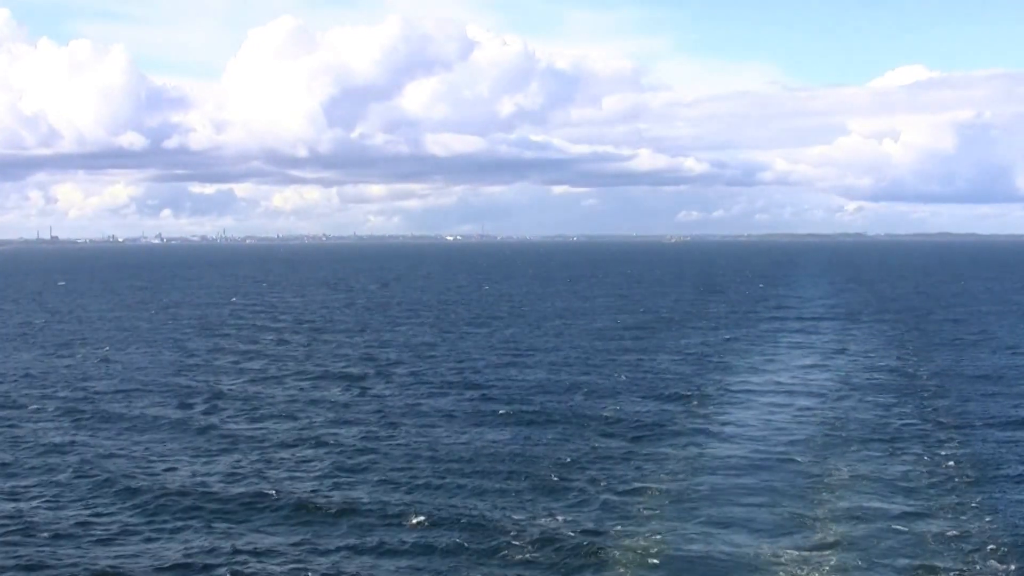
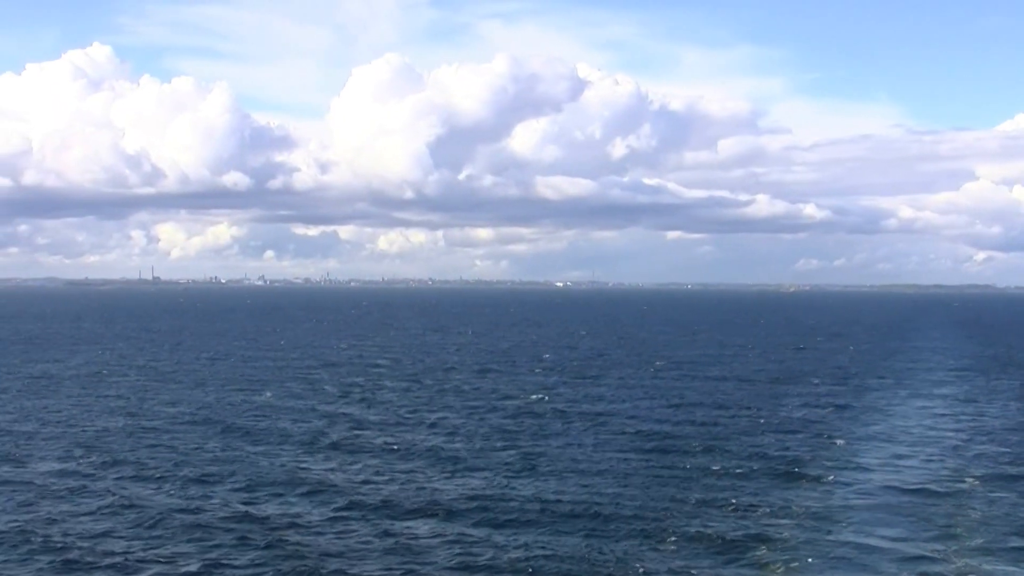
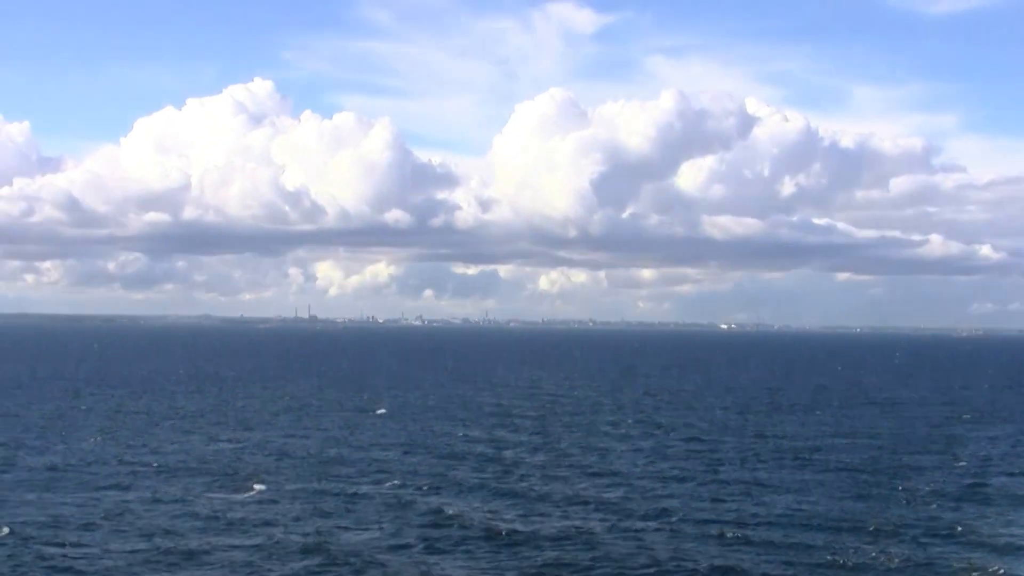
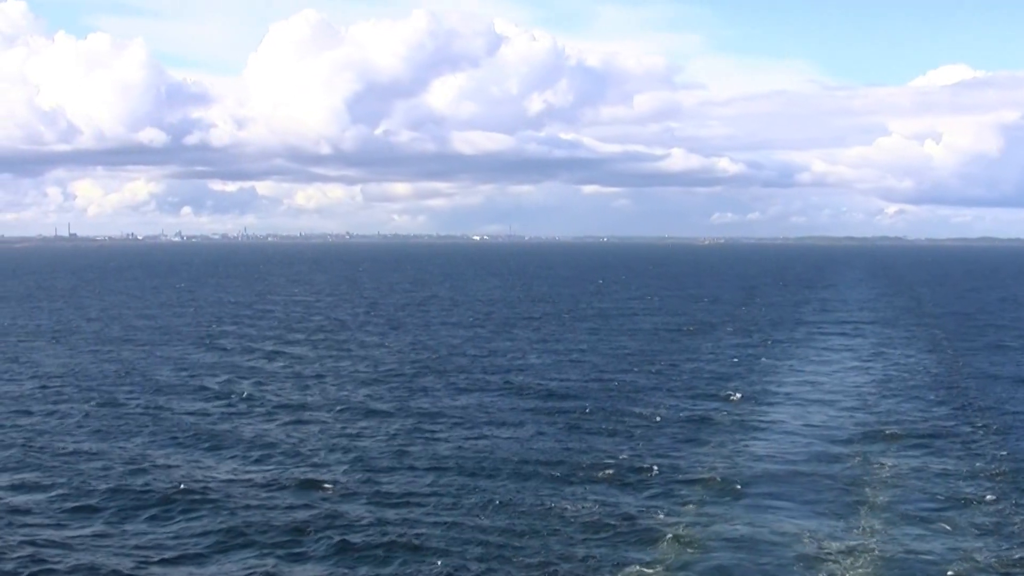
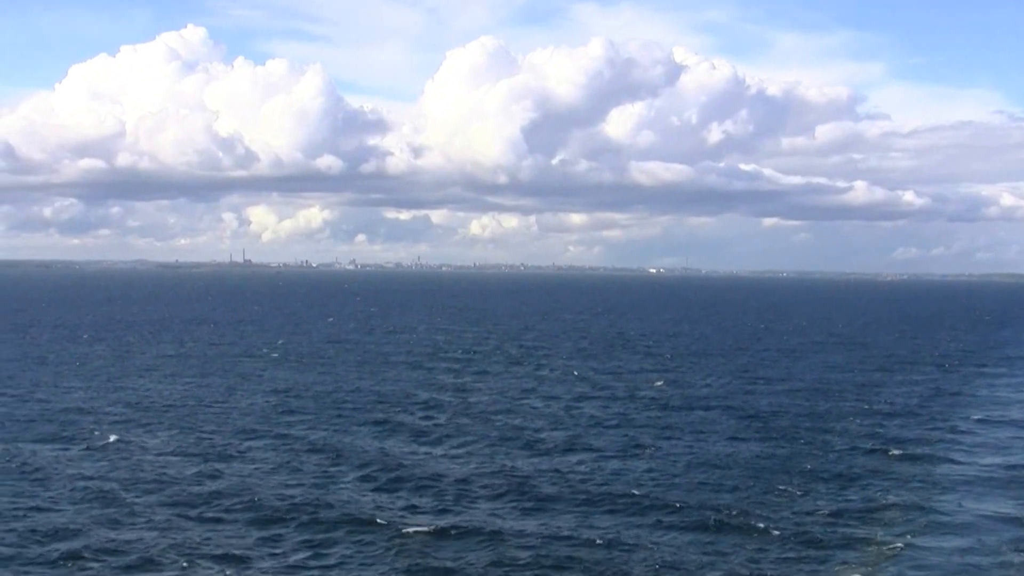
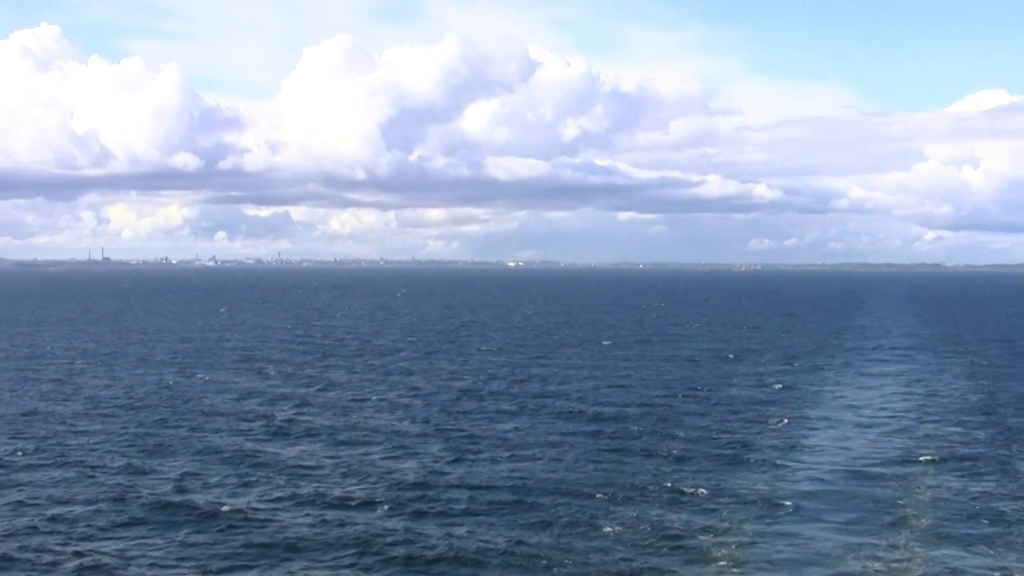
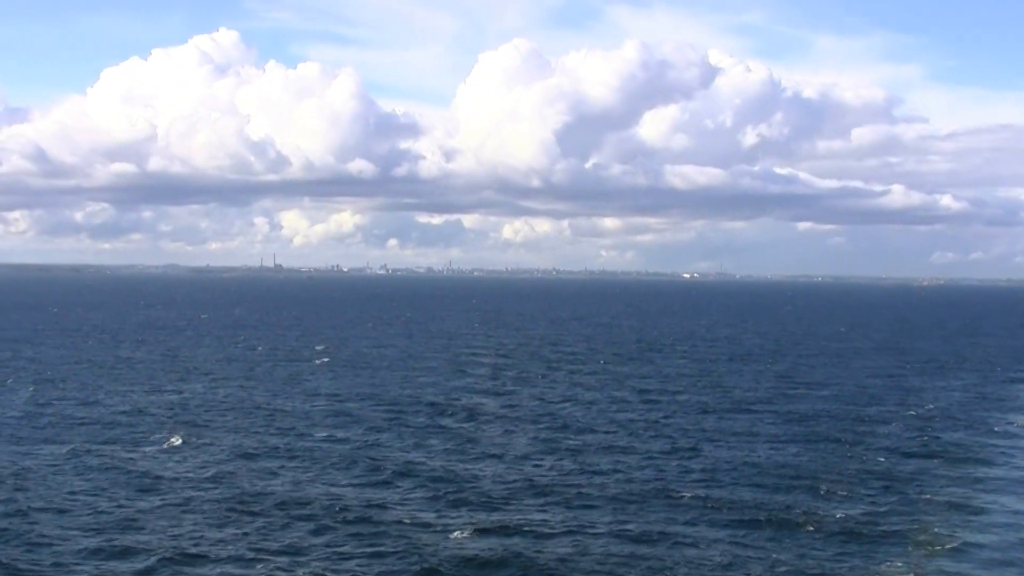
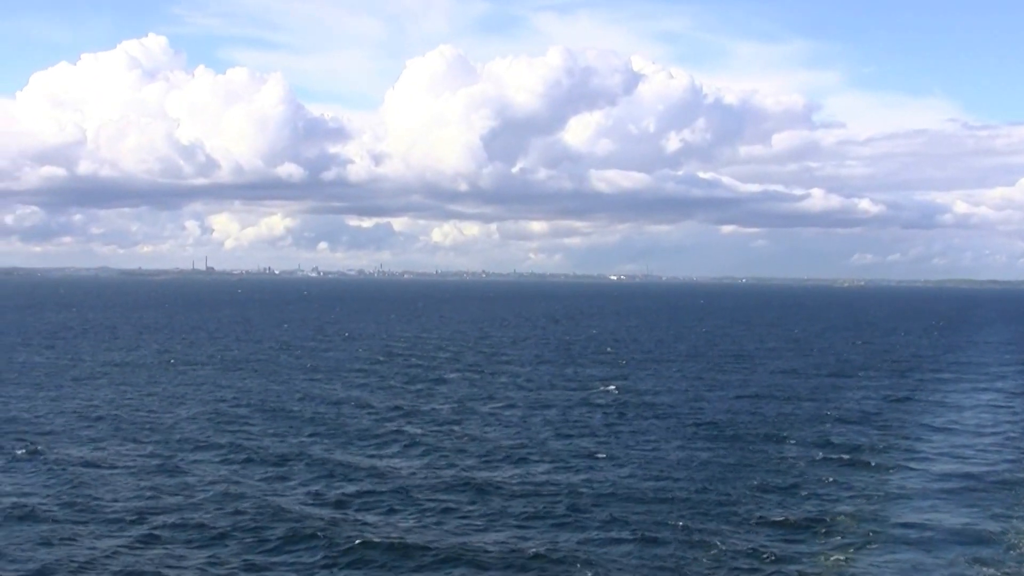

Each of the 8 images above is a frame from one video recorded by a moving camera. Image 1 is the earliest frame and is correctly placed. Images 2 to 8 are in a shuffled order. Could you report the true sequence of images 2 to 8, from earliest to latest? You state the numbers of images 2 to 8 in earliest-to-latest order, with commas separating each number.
4, 6, 2, 8, 5, 7, 3
